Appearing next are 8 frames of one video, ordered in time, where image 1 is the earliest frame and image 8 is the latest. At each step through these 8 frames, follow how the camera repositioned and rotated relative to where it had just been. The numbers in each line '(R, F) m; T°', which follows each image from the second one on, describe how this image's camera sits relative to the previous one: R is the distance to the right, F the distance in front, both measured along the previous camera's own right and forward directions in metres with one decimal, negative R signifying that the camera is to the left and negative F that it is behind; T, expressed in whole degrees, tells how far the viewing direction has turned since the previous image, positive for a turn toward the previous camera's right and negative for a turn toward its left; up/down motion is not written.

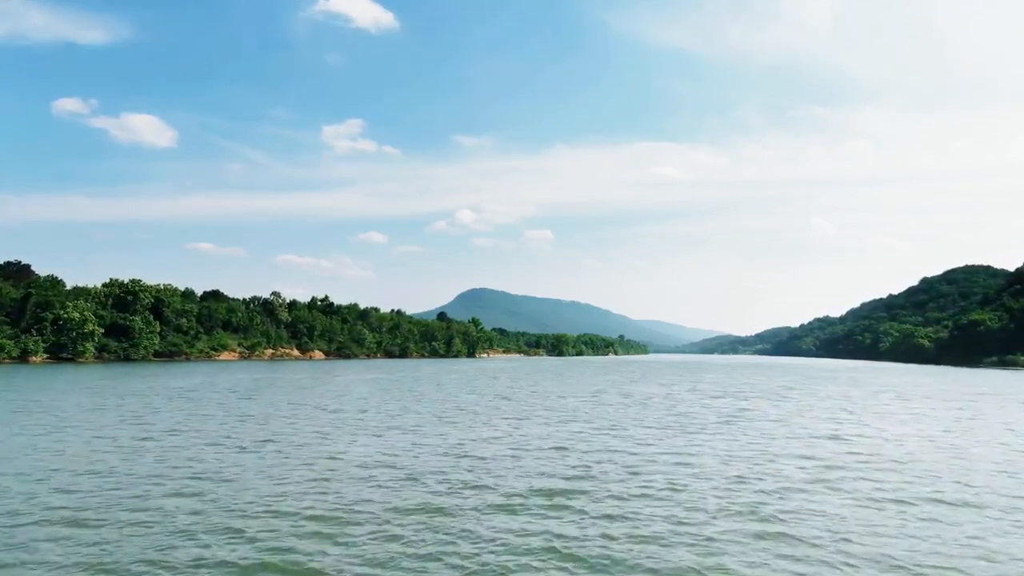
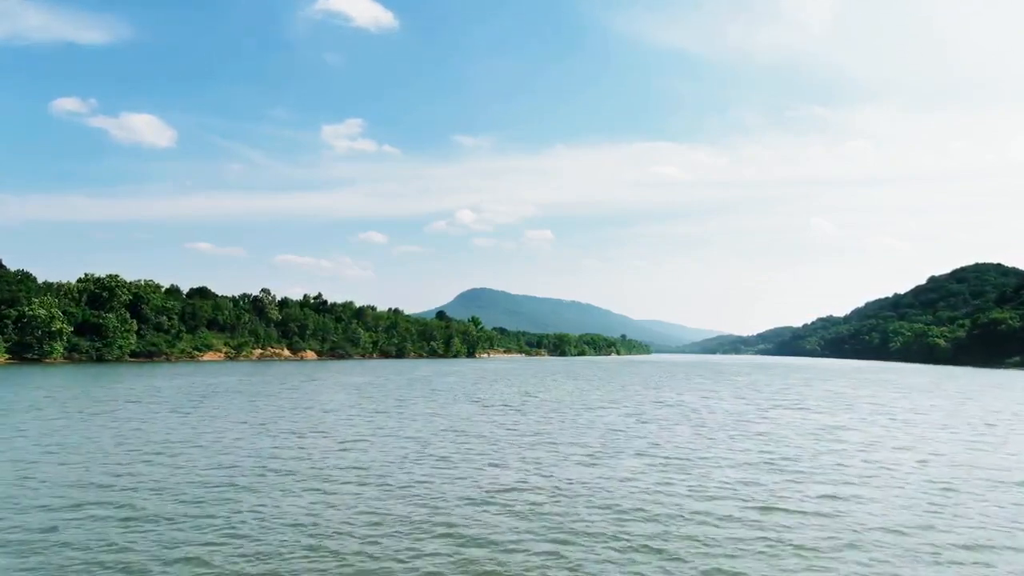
(-0.4, +7.6) m; 0°
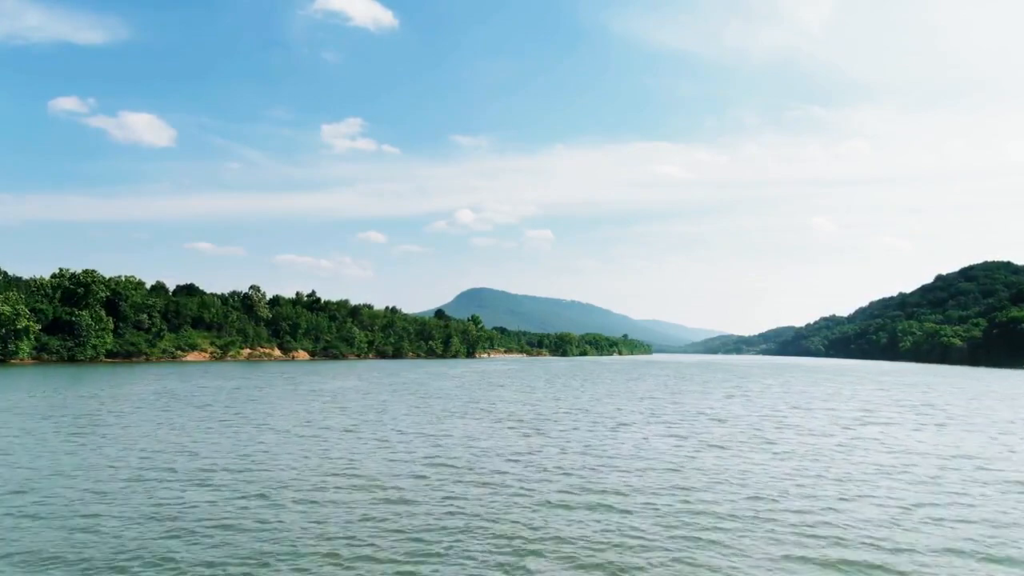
(-0.4, +6.7) m; 0°
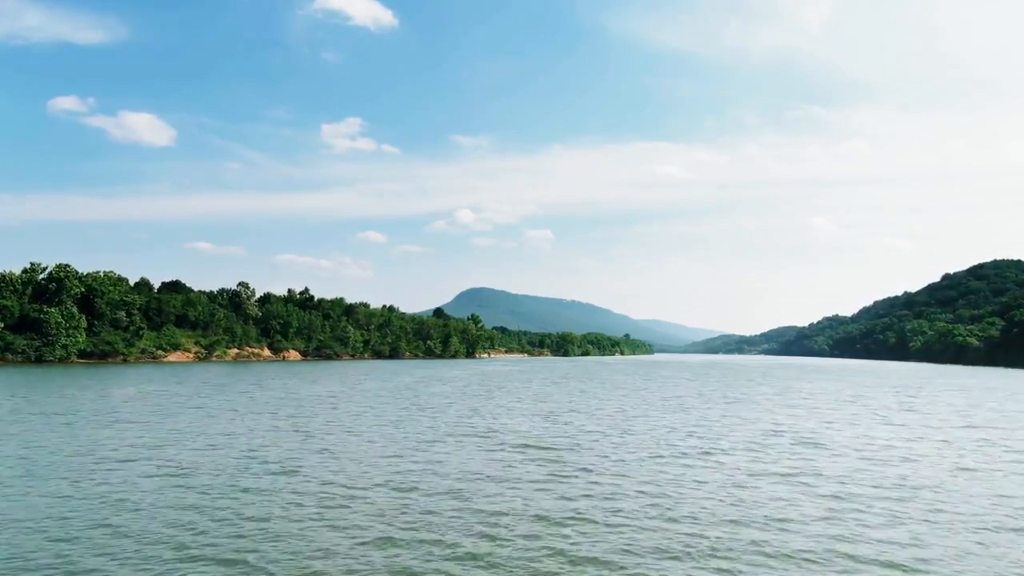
(-0.3, +6.6) m; 0°
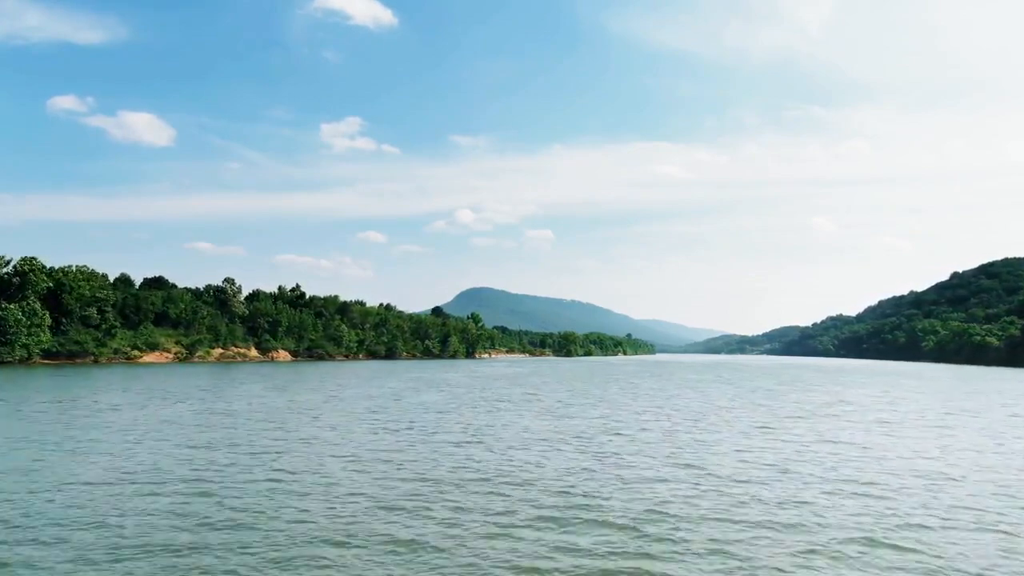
(-0.4, +7.5) m; 0°
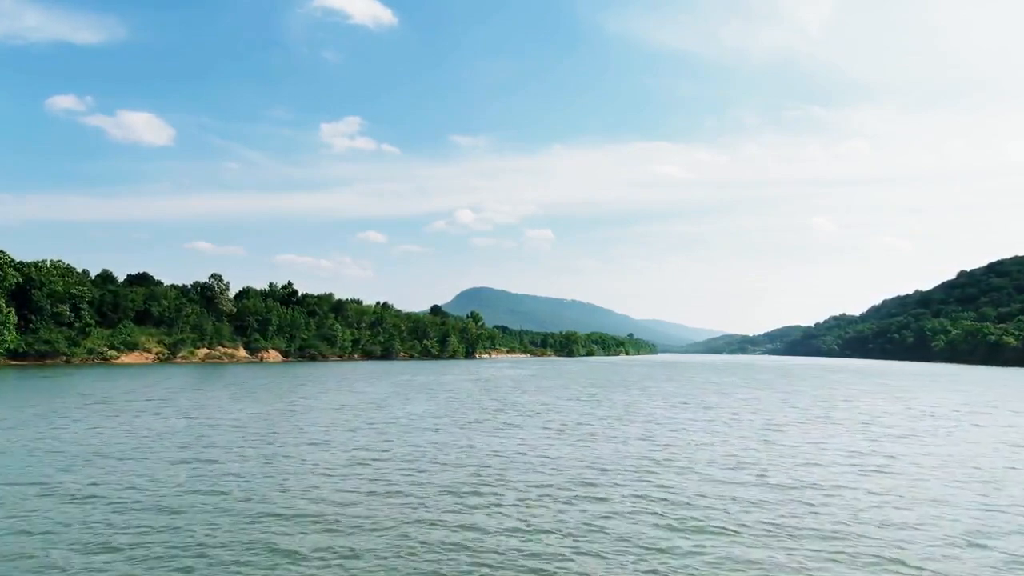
(-0.3, +6.2) m; 0°
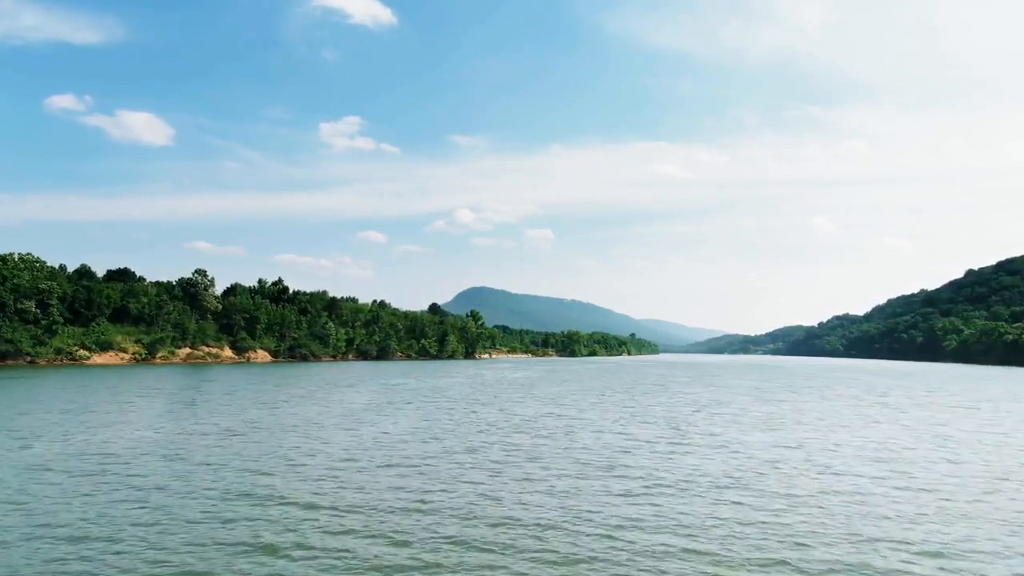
(-0.4, +6.7) m; 0°
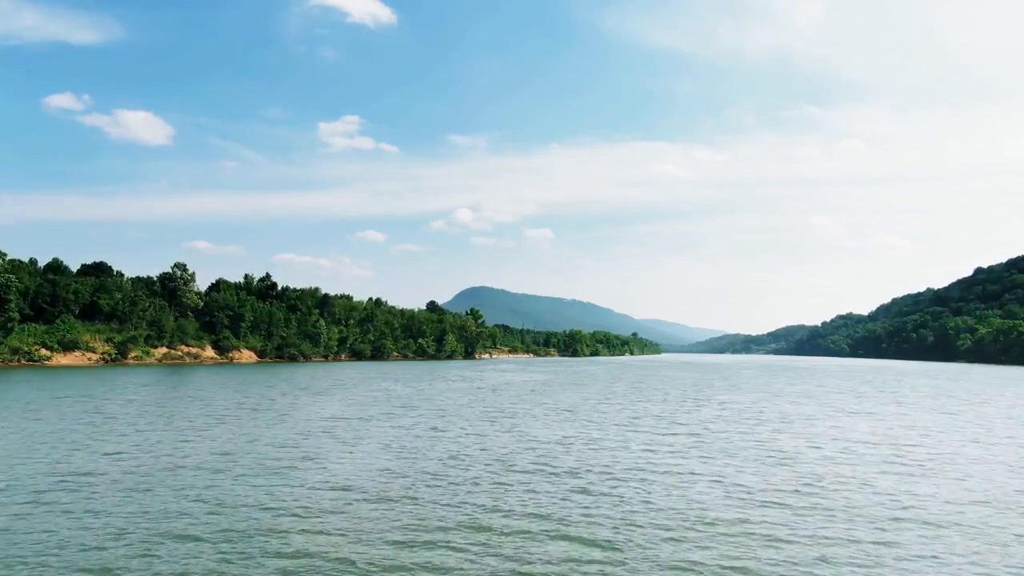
(-0.5, +7.6) m; 0°
